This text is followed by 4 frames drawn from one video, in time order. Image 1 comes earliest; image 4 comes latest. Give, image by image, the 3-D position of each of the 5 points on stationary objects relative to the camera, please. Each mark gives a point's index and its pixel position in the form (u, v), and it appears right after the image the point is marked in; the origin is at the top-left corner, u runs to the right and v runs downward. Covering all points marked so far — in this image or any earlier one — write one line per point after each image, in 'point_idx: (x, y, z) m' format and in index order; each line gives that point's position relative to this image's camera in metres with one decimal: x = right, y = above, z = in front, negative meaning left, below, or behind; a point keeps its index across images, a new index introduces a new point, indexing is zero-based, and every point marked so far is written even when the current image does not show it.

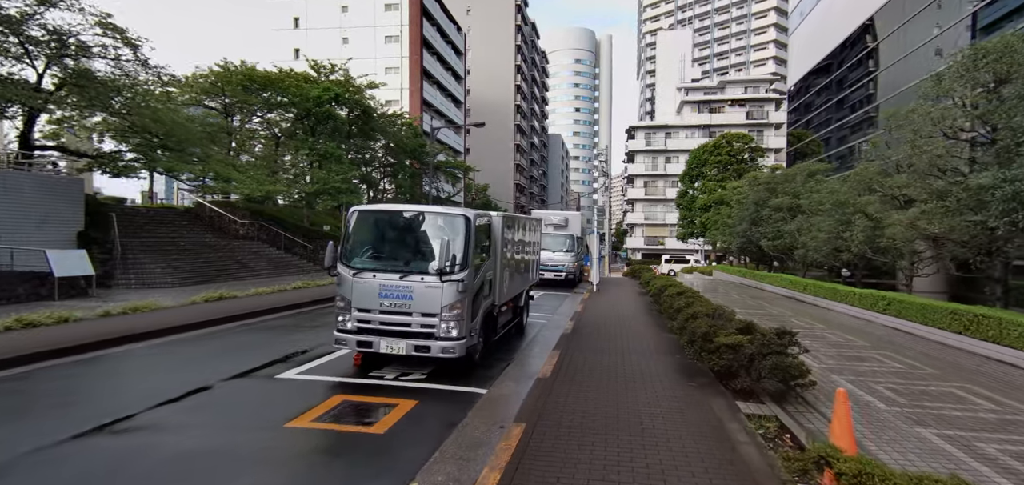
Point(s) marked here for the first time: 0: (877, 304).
0: (+8.8, -1.5, +11.9) m
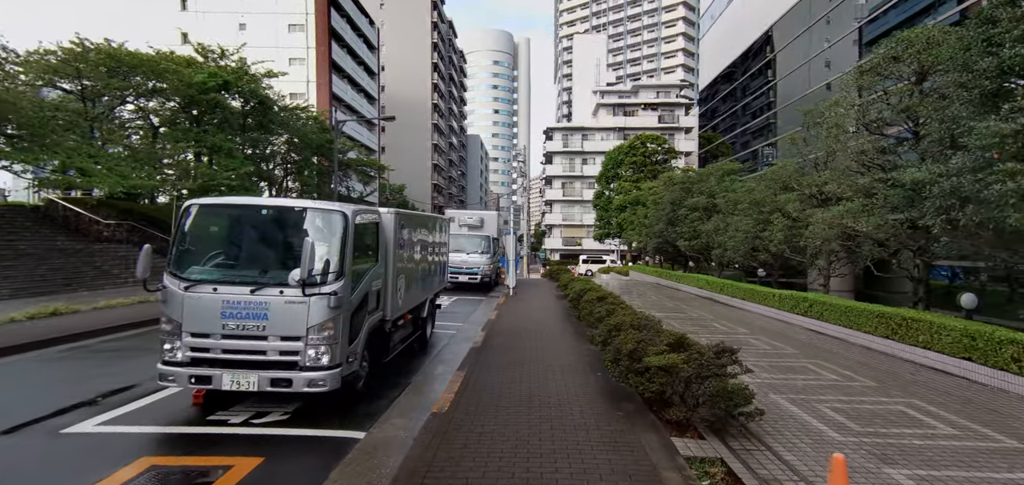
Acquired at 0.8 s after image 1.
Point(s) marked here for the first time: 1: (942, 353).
0: (+6.6, -1.5, +11.4) m
1: (+6.2, -1.6, +7.0) m
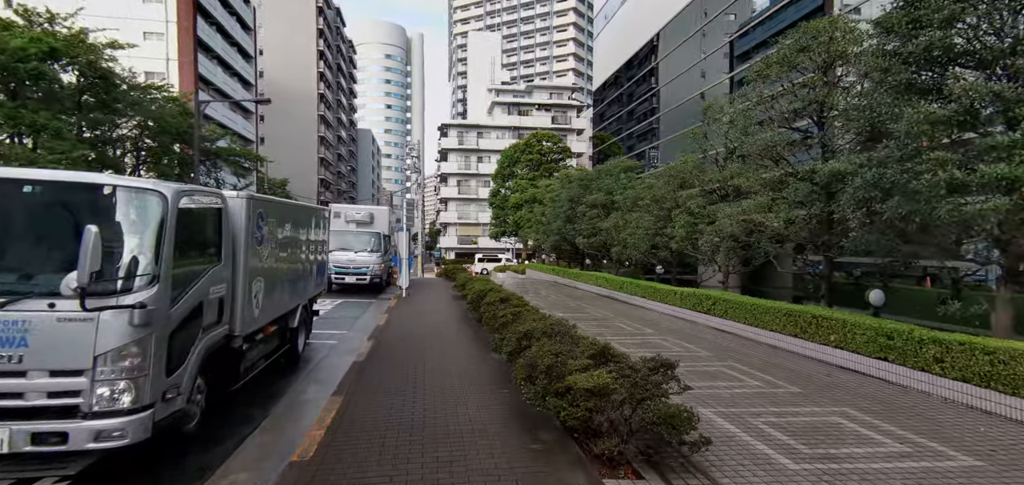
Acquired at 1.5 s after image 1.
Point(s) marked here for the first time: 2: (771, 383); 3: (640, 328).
0: (+4.3, -1.4, +11.2) m
1: (+4.8, -1.5, +6.9) m
2: (+3.4, -1.8, +6.5) m
3: (+2.8, -1.9, +11.0) m
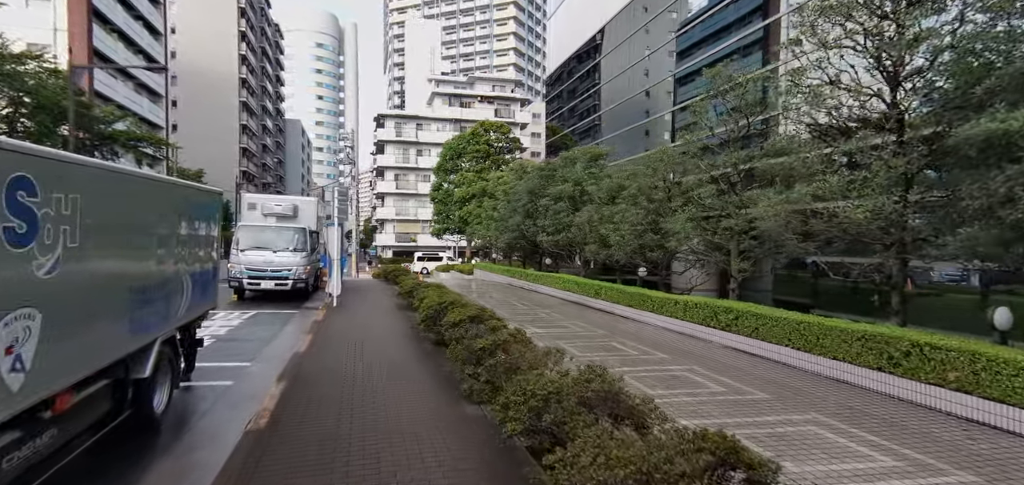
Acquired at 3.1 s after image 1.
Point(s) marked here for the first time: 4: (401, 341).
0: (+3.7, -1.4, +9.0) m
1: (+4.7, -1.5, +4.8) m
2: (+3.4, -1.8, +4.2) m
3: (+2.3, -1.8, +8.6) m
4: (-2.2, -2.1, +9.9) m
